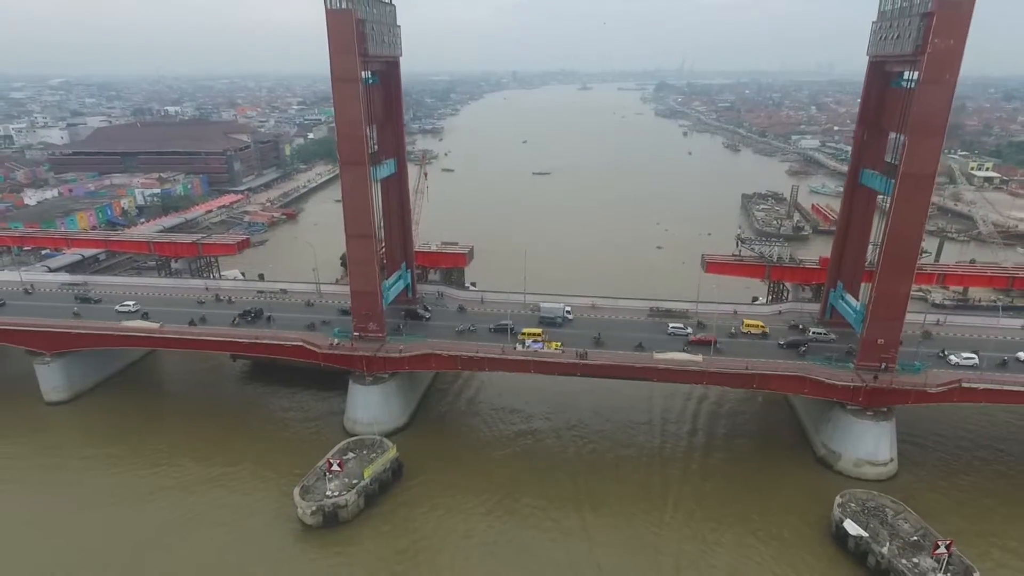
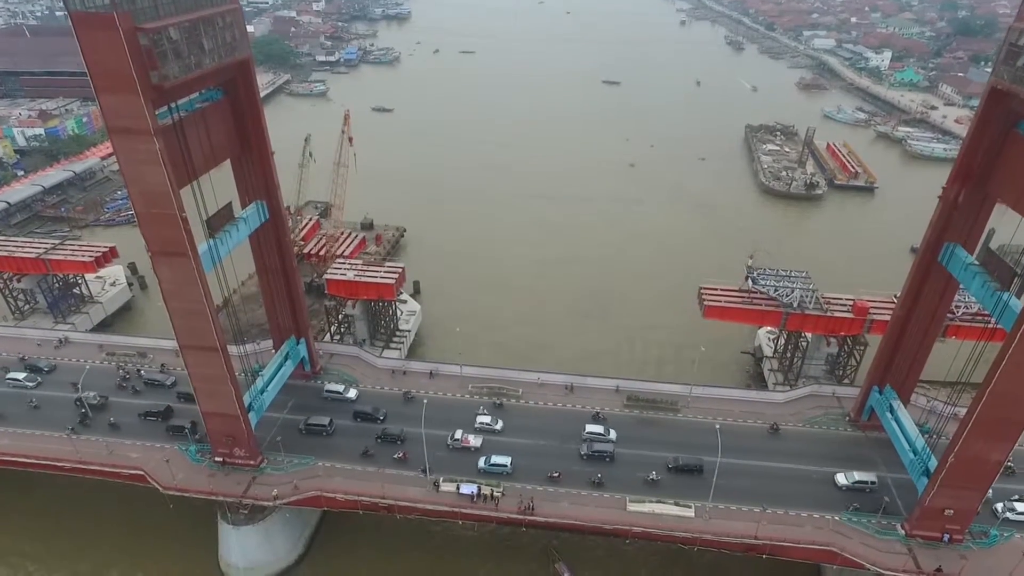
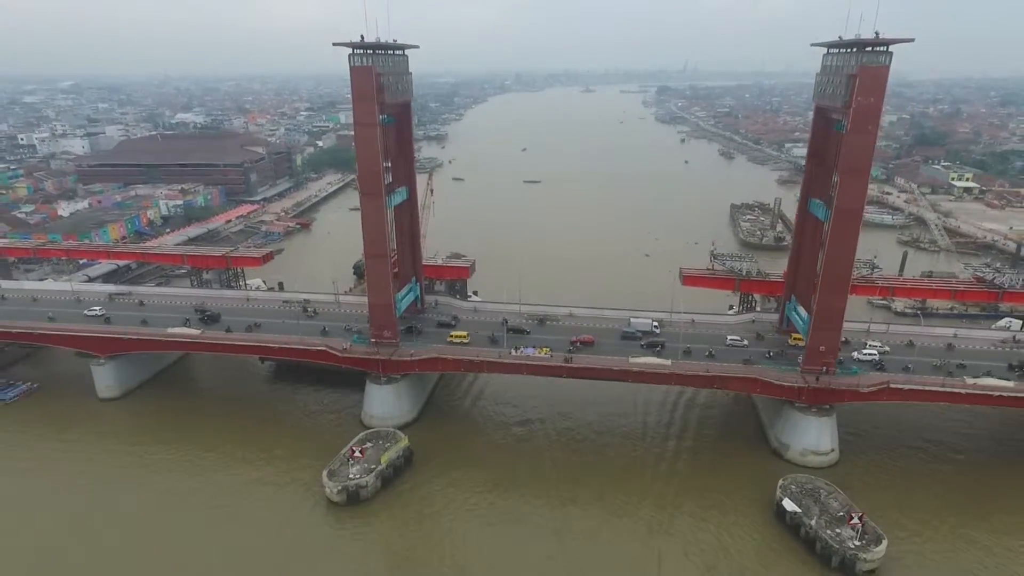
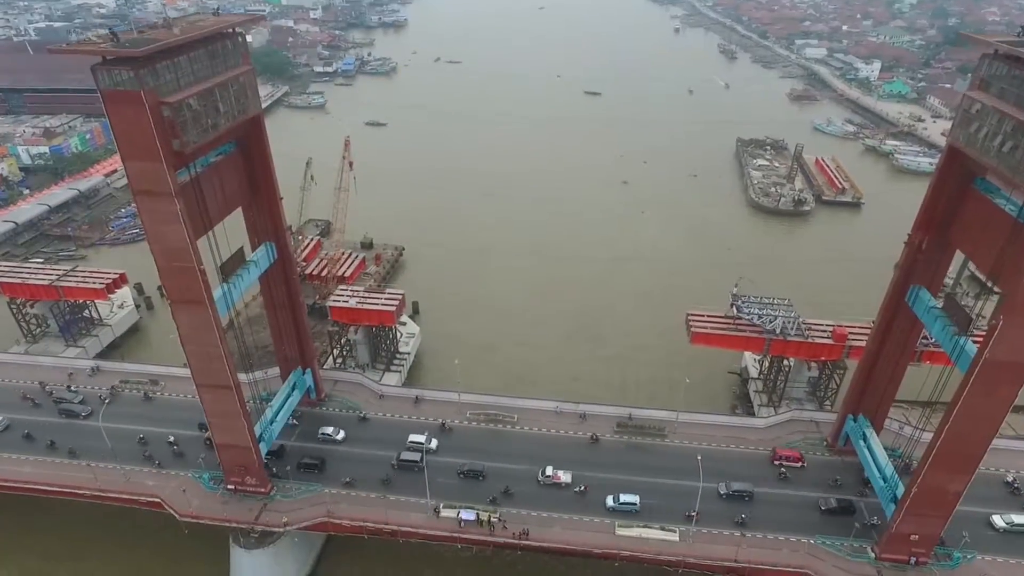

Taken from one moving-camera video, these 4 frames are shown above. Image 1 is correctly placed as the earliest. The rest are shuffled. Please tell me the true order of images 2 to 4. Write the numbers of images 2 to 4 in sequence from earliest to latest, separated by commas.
3, 4, 2
